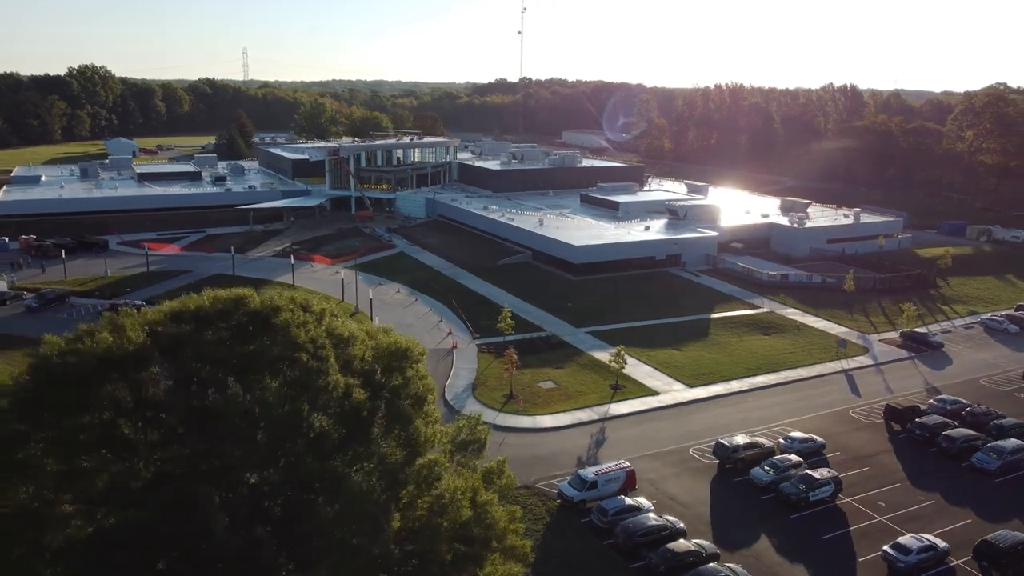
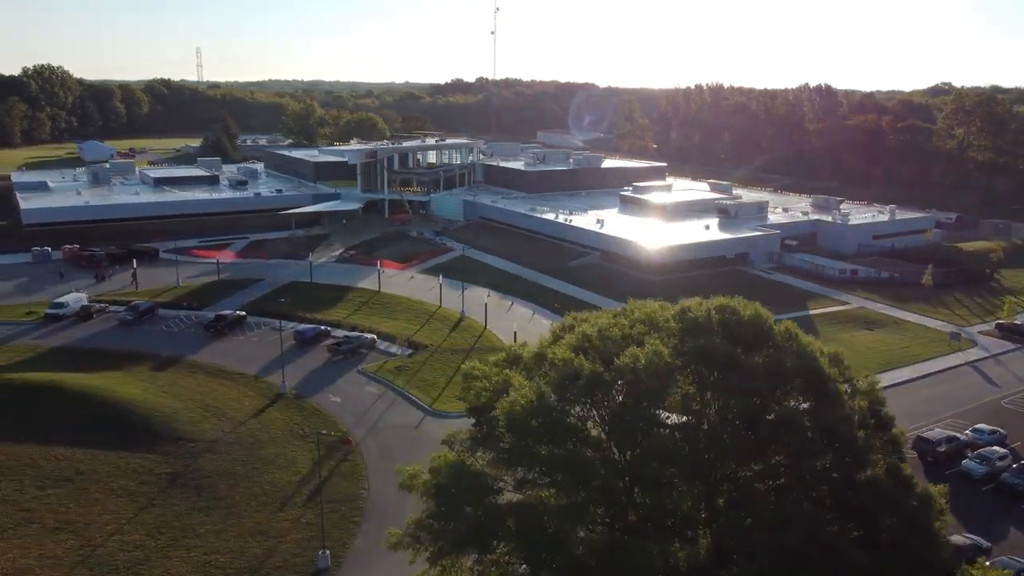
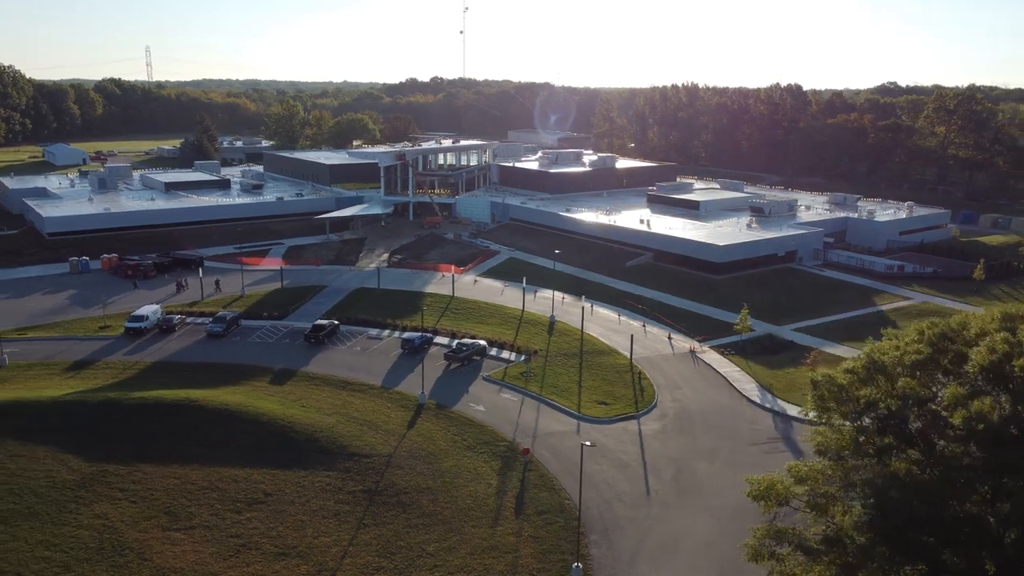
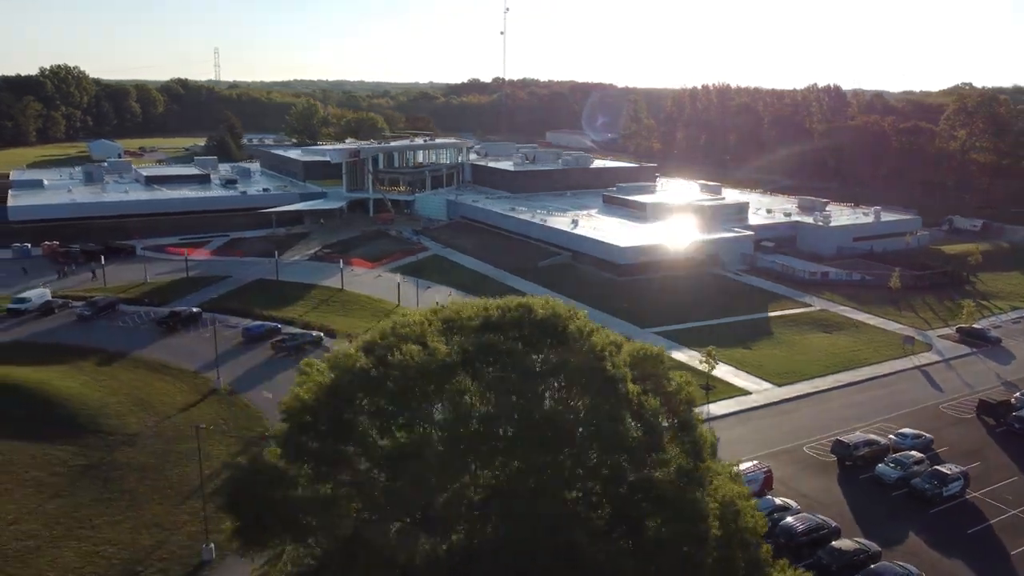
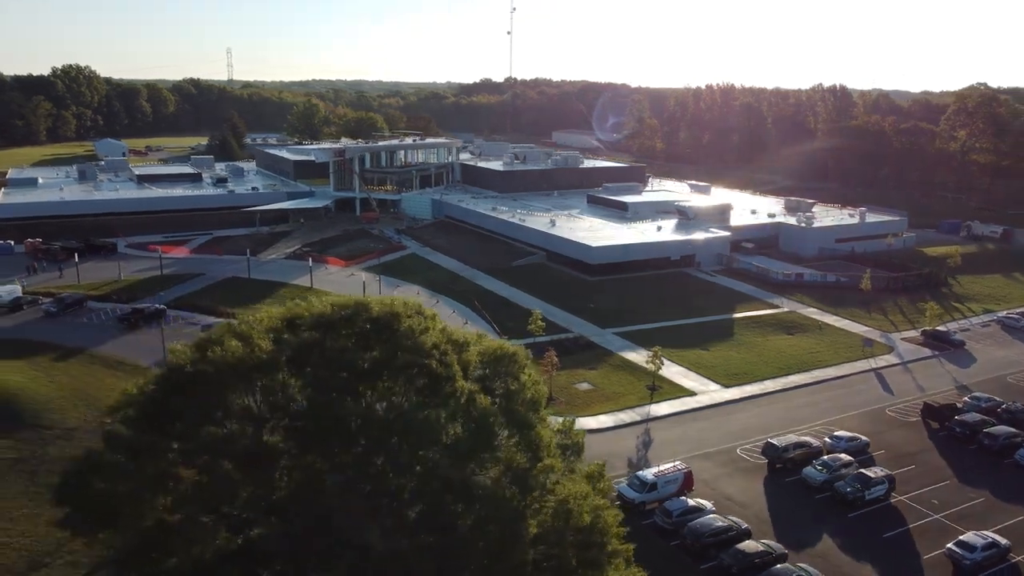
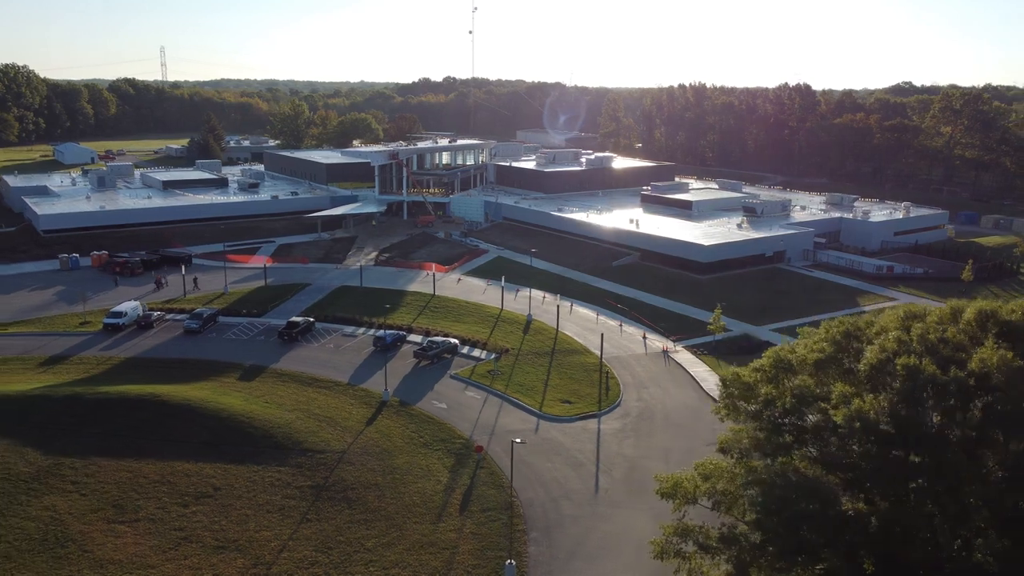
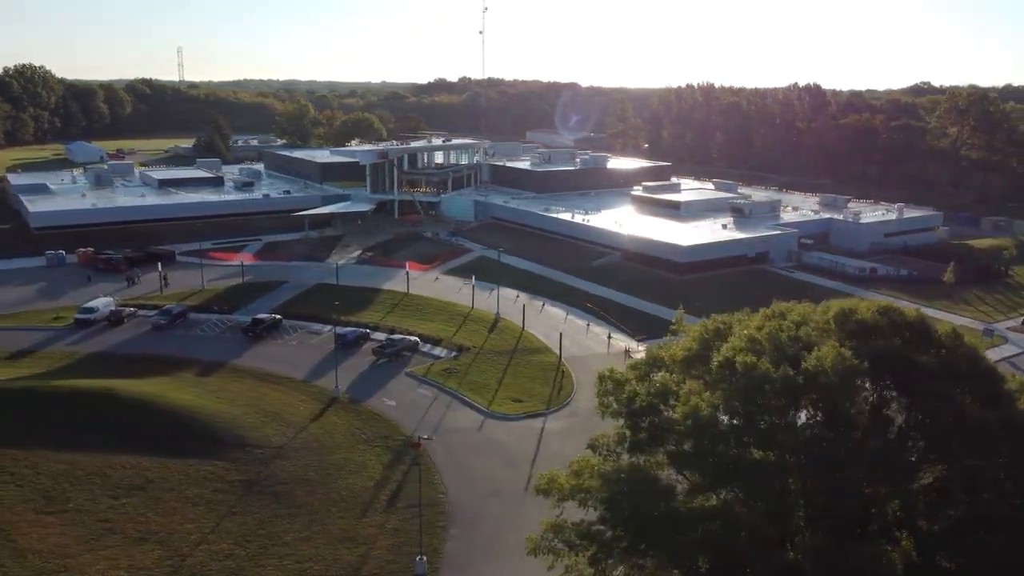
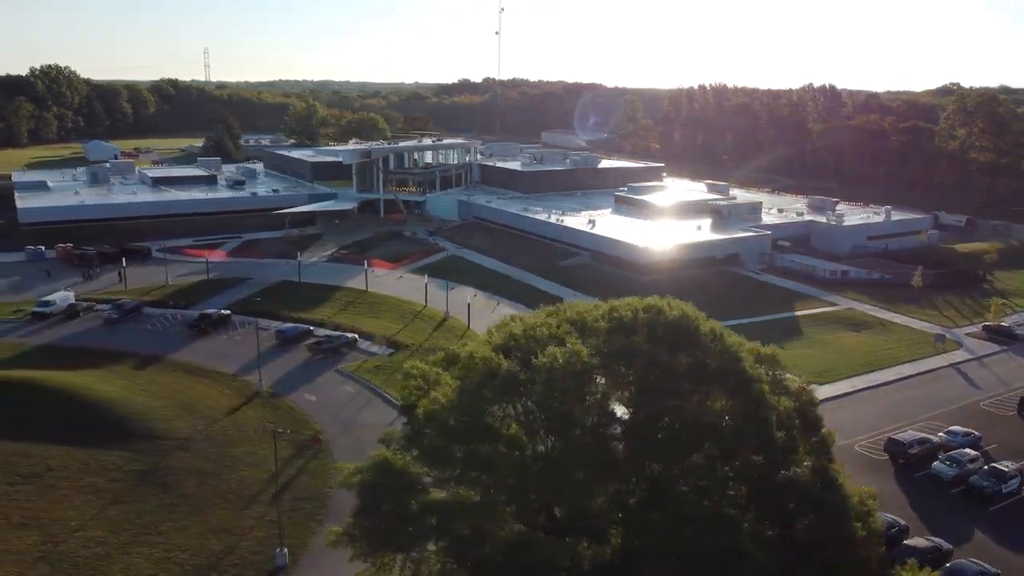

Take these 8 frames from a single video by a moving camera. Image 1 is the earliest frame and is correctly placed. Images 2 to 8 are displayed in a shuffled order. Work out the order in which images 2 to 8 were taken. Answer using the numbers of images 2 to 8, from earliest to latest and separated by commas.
5, 4, 8, 2, 7, 6, 3
